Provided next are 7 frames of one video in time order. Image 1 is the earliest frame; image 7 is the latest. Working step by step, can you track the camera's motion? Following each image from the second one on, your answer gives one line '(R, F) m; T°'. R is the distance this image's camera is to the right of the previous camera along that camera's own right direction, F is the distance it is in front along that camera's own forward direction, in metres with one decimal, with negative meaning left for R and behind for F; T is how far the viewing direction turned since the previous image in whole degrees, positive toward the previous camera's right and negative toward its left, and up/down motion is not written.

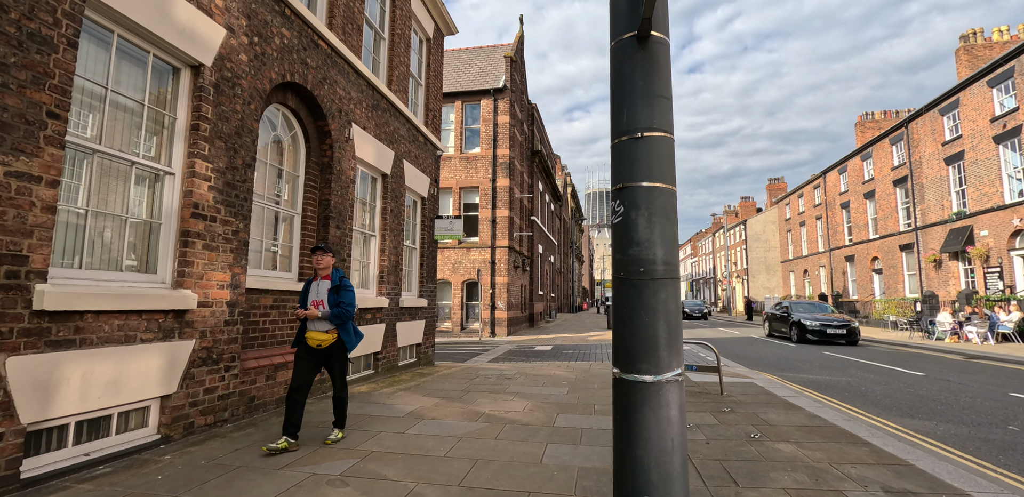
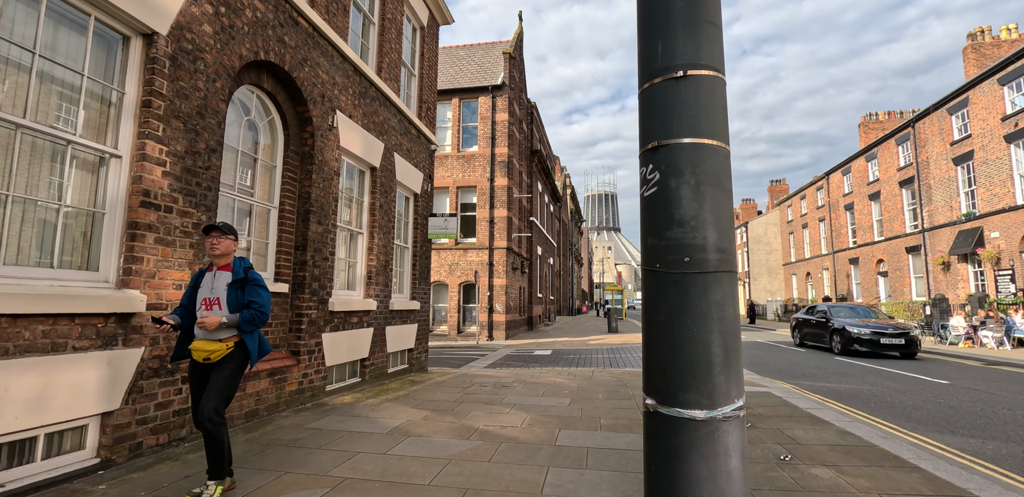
(0.0, +0.5) m; 0°
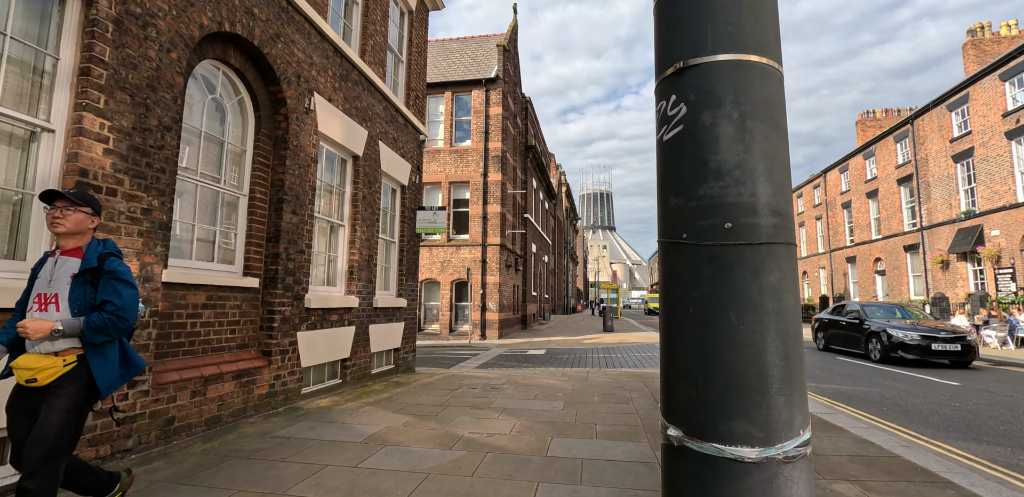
(+0.1, +0.4) m; +1°
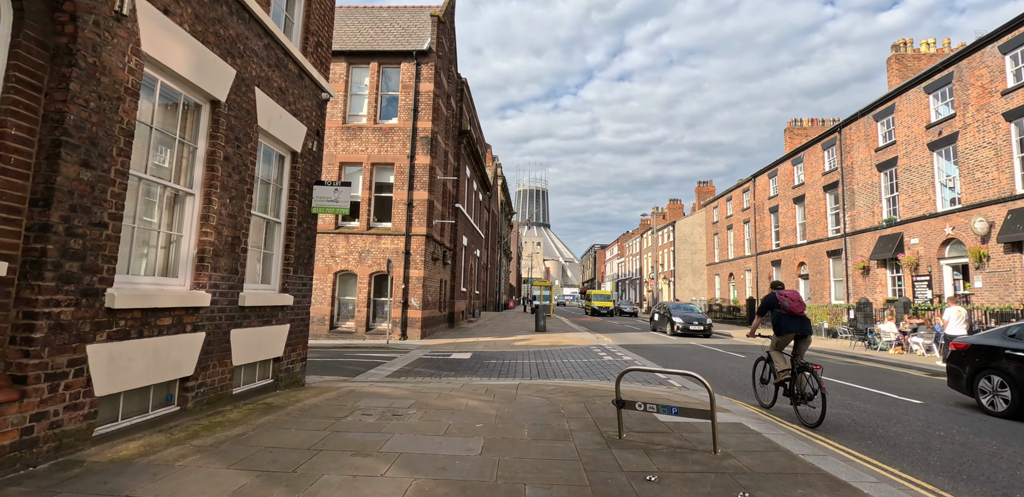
(+0.2, +1.5) m; +8°
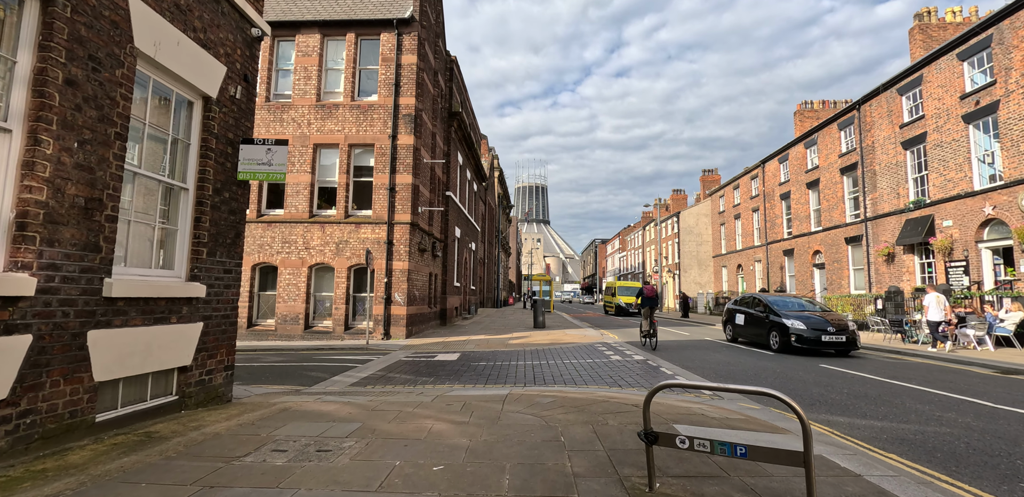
(+0.2, +1.7) m; 0°
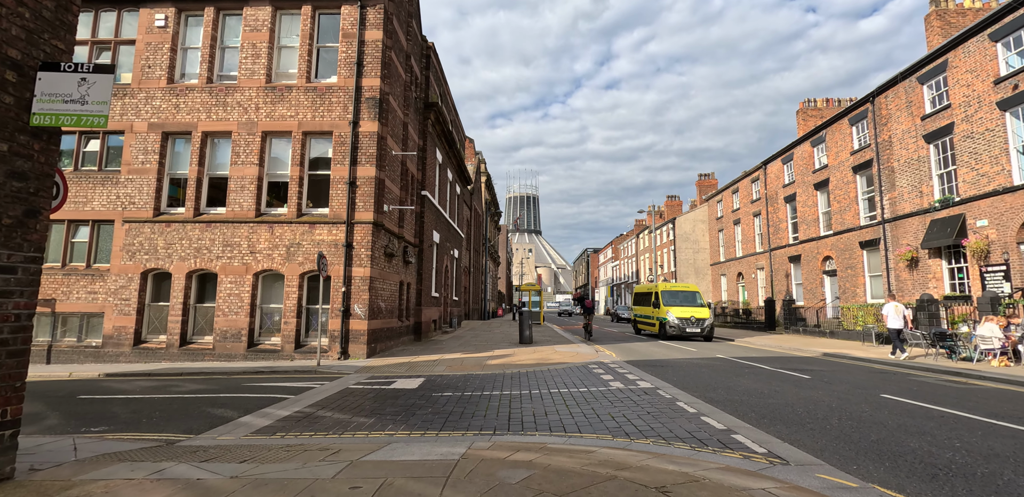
(+0.3, +2.1) m; +1°
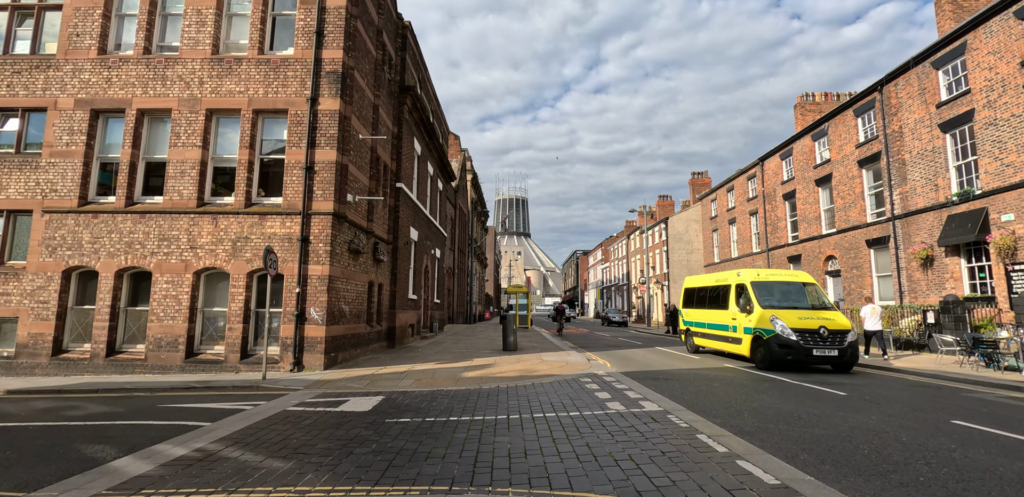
(+0.2, +1.6) m; +1°
